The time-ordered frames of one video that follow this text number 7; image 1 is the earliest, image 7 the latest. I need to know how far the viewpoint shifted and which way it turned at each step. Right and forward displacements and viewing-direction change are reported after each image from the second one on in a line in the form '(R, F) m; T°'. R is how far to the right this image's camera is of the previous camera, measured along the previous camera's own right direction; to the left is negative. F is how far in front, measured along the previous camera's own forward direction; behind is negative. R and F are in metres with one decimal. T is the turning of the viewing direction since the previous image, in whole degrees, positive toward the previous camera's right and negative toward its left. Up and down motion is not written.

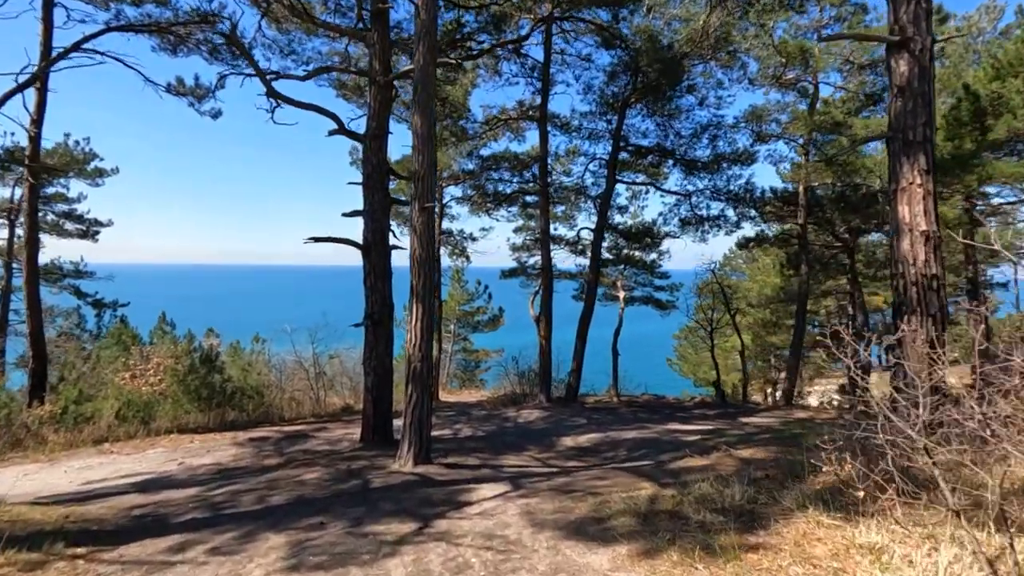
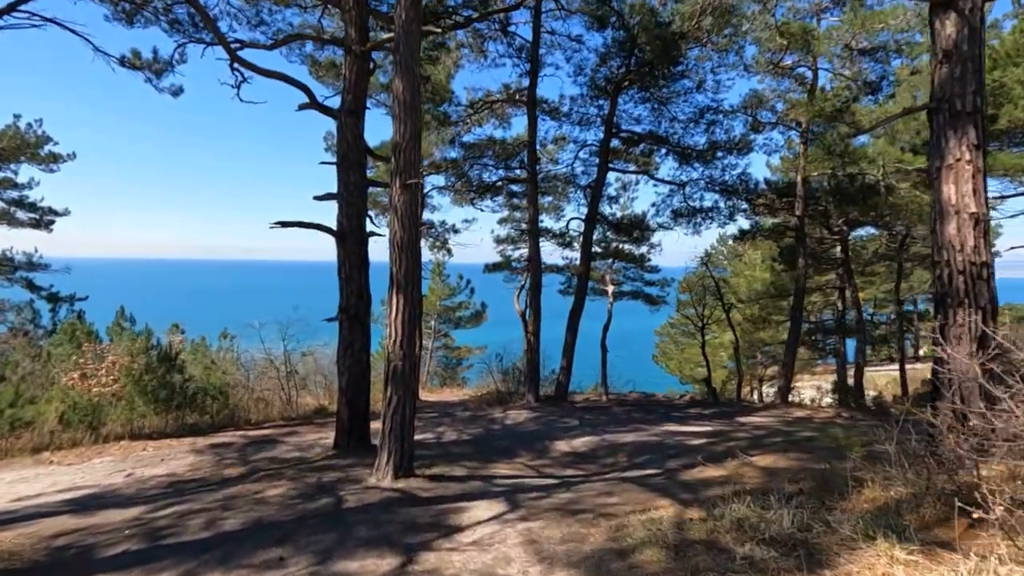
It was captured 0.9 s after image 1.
(-0.1, +0.6) m; +2°
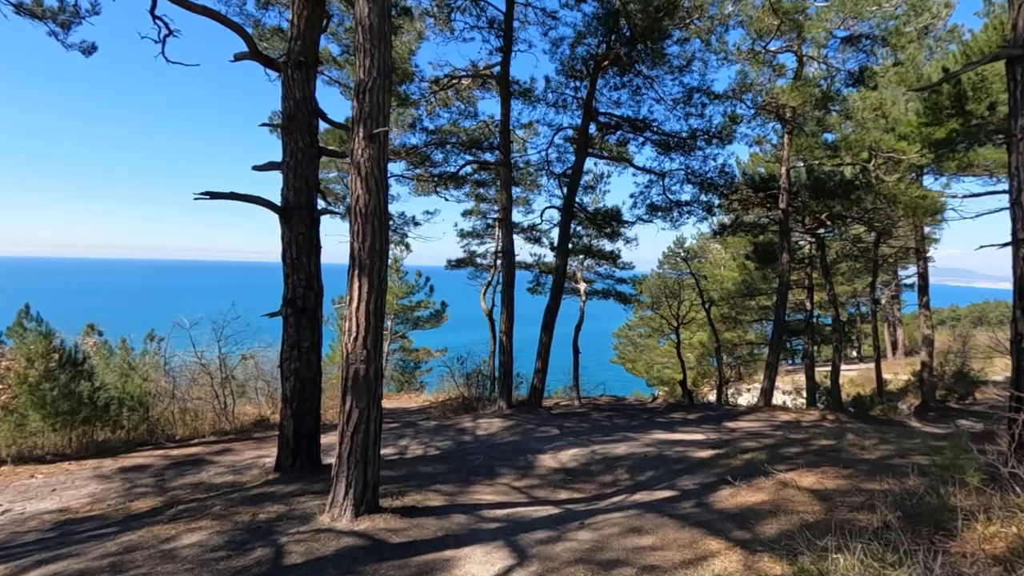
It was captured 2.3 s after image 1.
(-0.3, +1.0) m; +5°
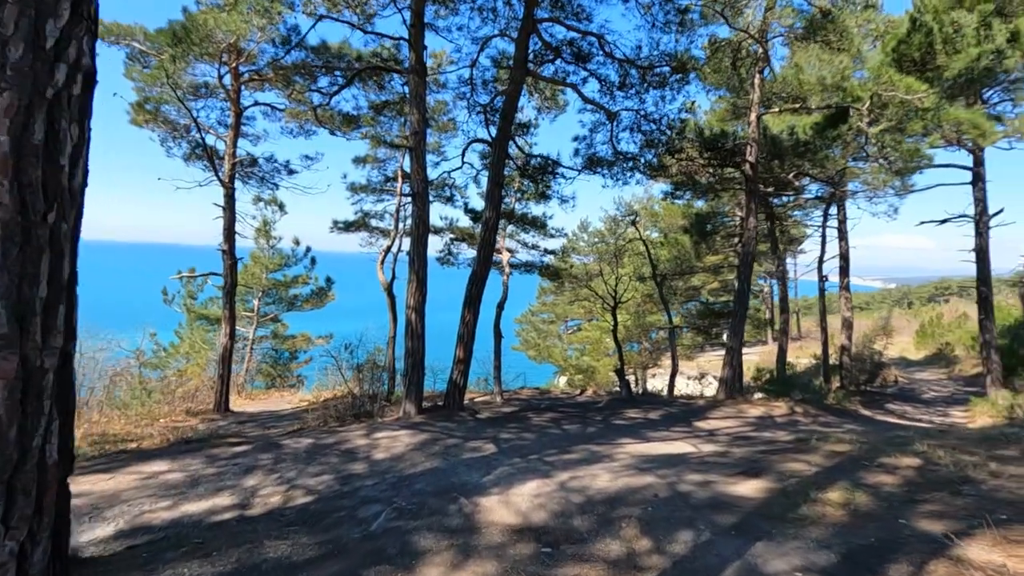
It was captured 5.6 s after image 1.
(-0.2, +2.6) m; +11°
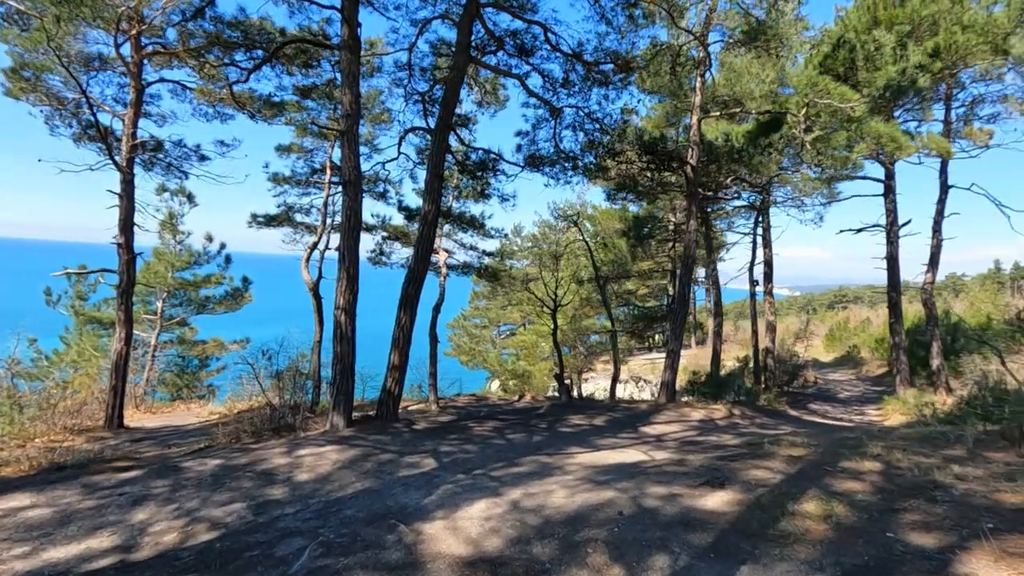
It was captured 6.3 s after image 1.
(-0.1, +0.5) m; +7°
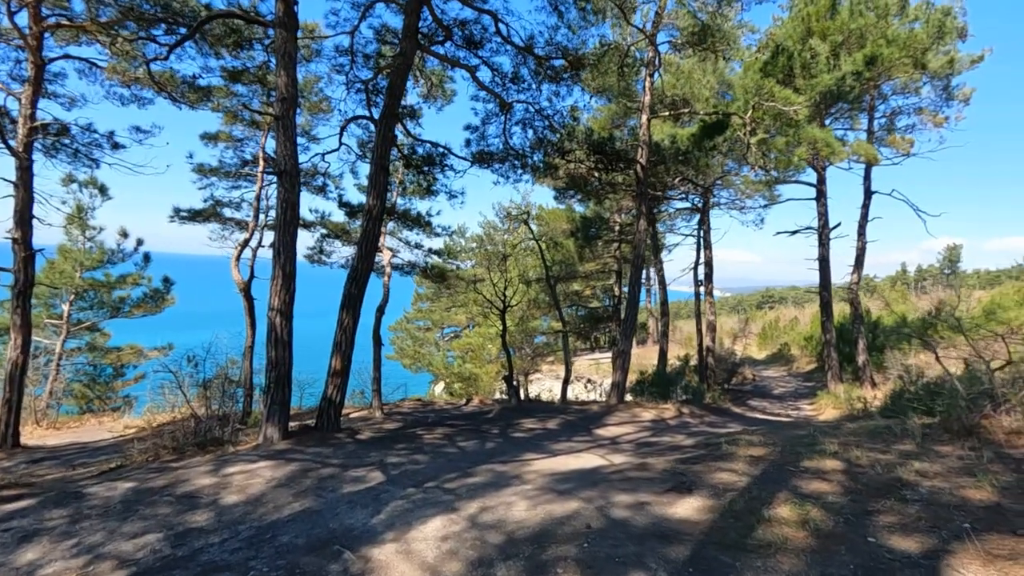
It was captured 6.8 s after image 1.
(-0.1, +0.3) m; +6°
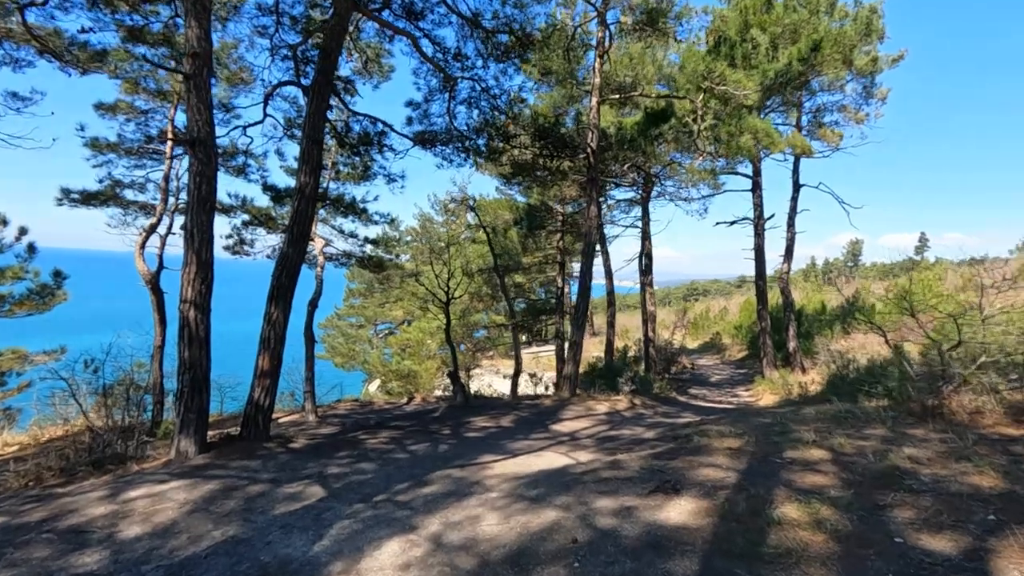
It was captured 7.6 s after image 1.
(-0.2, +0.5) m; +7°
